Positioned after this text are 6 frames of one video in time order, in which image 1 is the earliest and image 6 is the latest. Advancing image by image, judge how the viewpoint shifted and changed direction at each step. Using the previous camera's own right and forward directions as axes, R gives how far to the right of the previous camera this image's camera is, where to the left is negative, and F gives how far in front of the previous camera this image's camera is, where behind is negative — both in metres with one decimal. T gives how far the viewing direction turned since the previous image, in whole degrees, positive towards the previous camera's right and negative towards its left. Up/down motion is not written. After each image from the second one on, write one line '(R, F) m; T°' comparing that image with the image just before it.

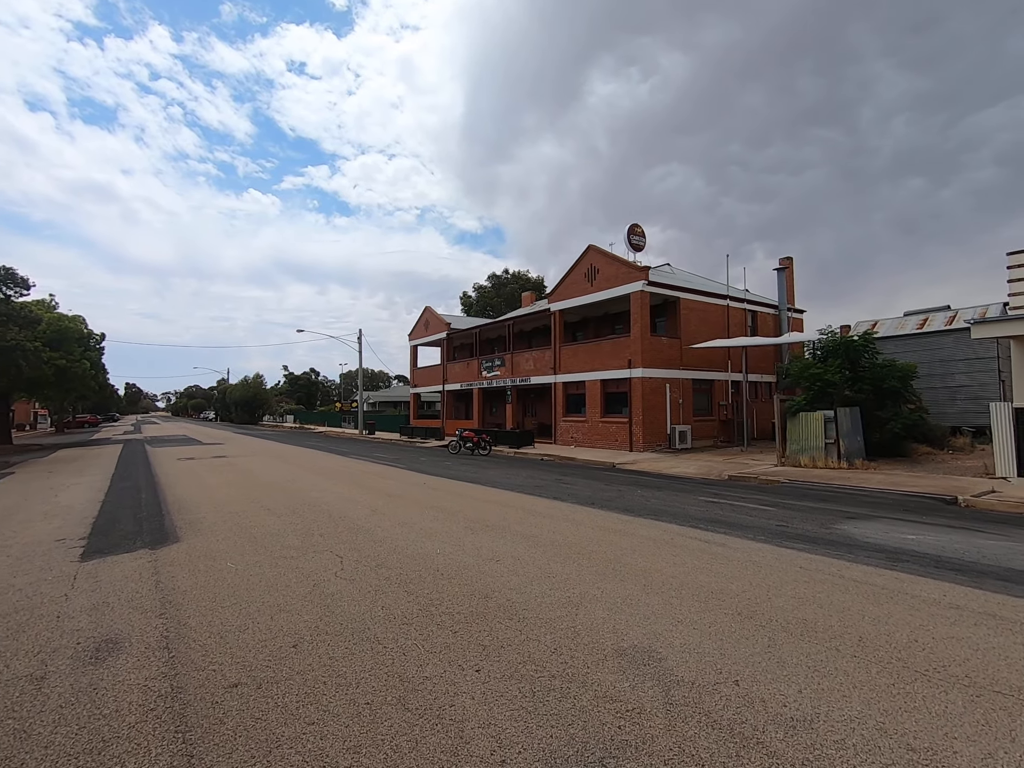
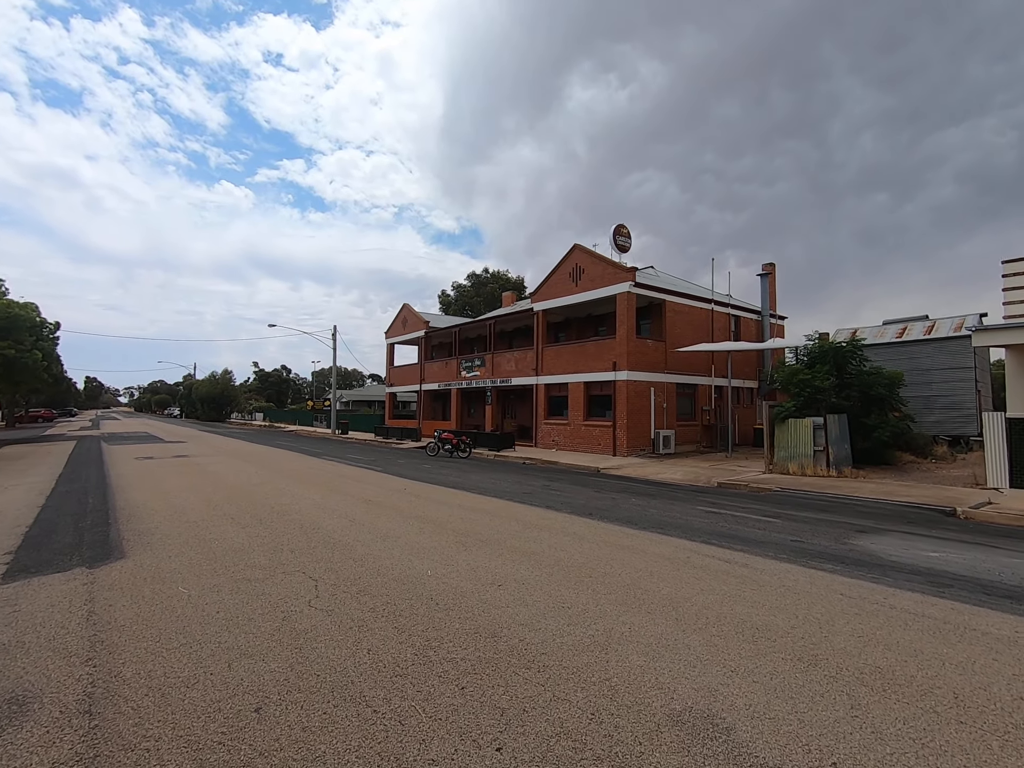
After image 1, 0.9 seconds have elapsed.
(-0.4, +0.9) m; +3°
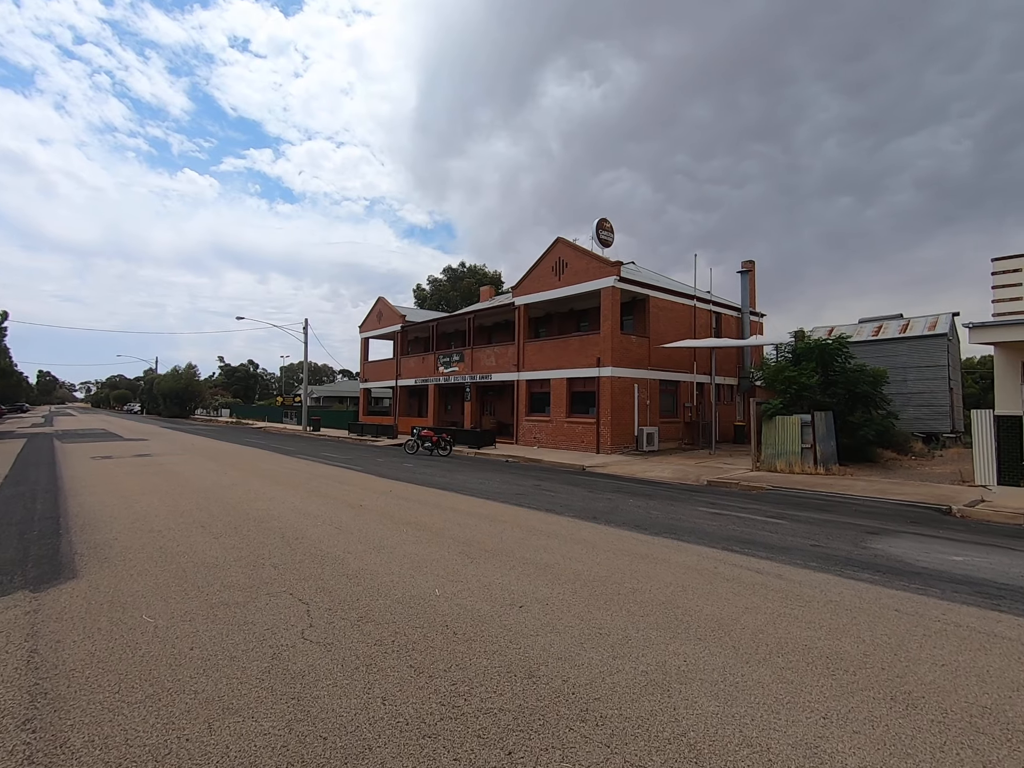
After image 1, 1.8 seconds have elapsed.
(-0.5, +0.7) m; +3°
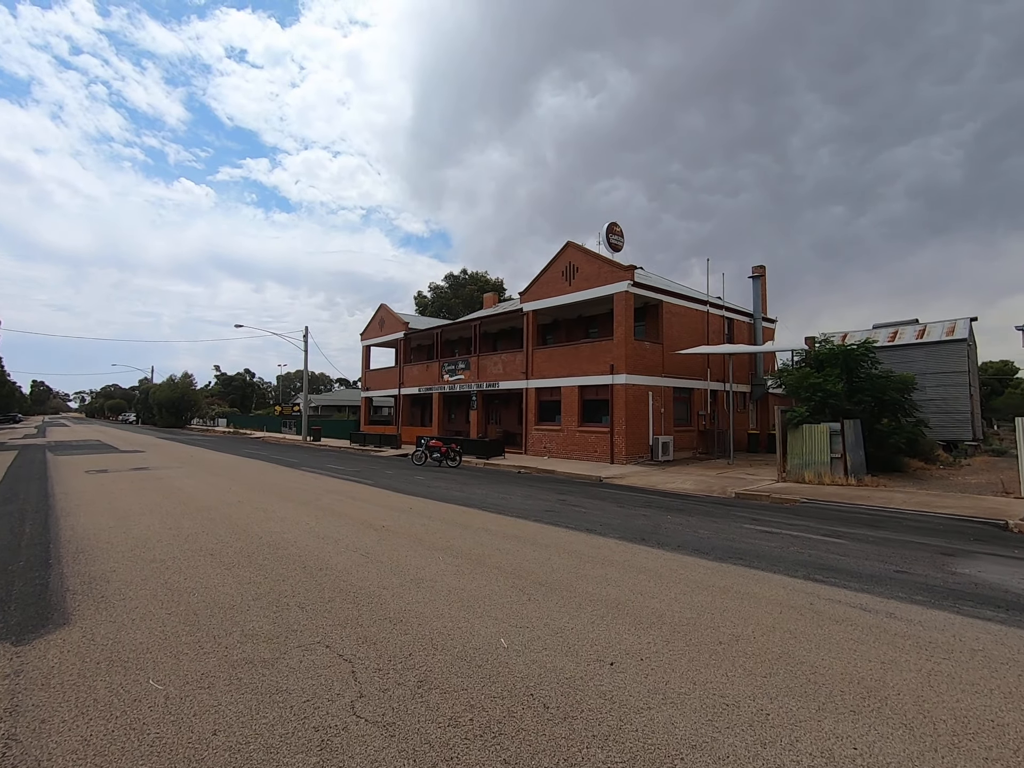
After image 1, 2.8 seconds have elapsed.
(-0.7, +0.9) m; 0°
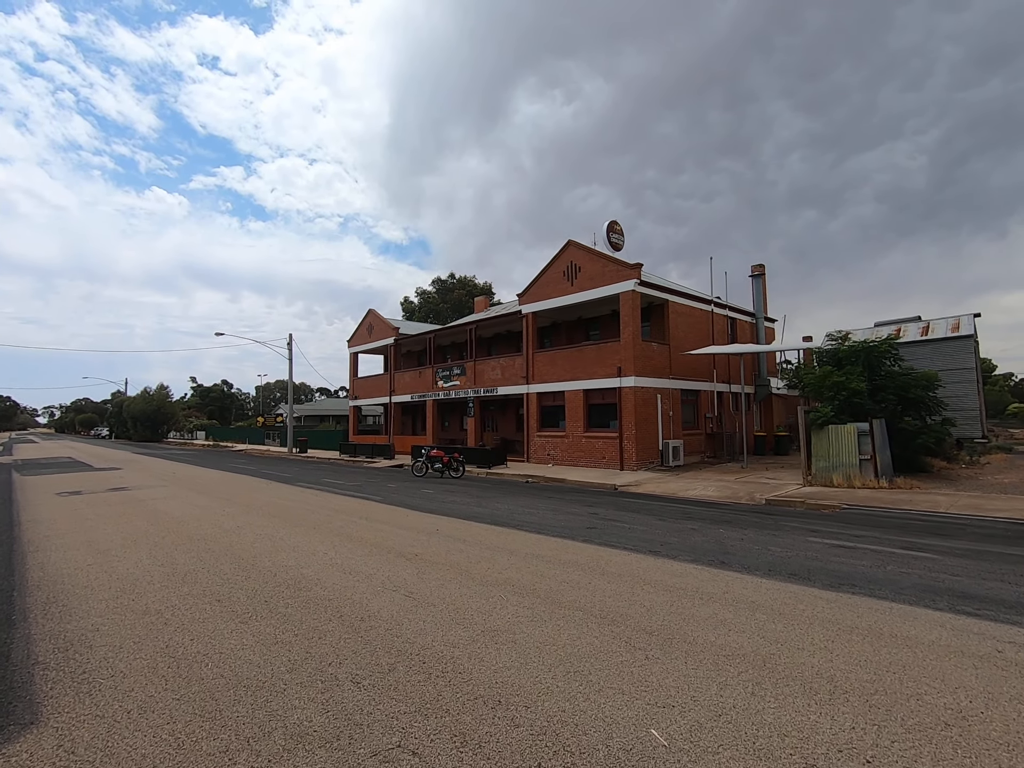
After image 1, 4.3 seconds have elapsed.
(-1.0, +1.3) m; +2°
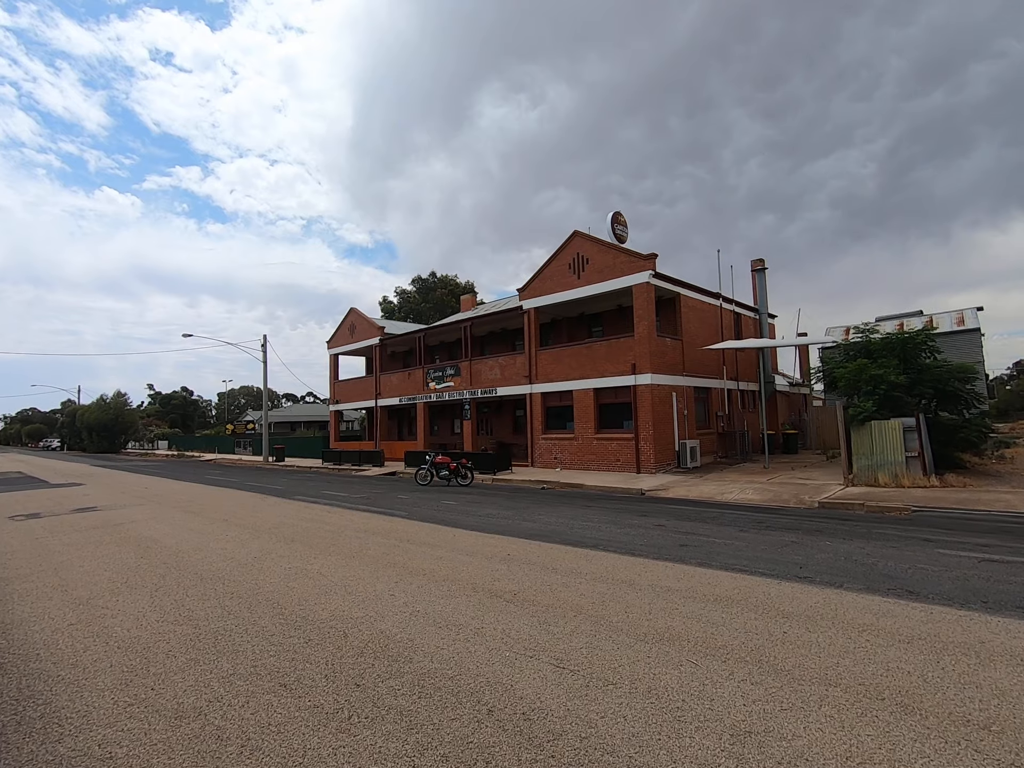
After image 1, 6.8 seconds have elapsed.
(-1.8, +1.8) m; +3°
